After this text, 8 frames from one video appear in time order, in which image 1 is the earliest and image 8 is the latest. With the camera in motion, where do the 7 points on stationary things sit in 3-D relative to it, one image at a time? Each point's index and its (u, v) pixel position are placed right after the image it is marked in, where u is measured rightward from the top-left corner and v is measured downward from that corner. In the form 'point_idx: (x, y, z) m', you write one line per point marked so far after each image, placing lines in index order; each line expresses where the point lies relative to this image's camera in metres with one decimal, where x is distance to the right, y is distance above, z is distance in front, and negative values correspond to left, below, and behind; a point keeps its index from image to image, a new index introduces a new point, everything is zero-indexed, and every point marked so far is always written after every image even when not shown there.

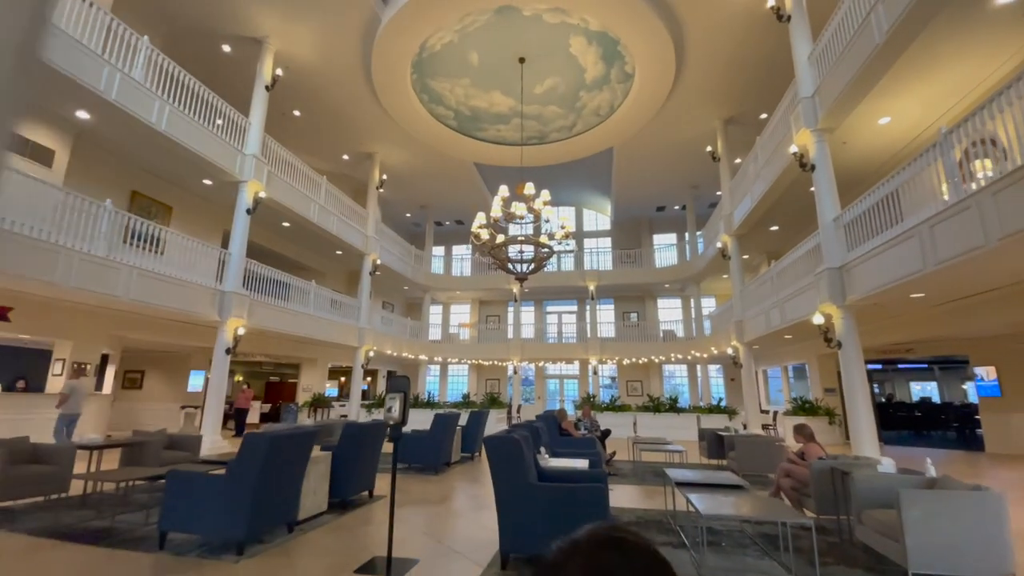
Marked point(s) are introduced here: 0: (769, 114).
0: (+6.3, +4.2, +11.5) m
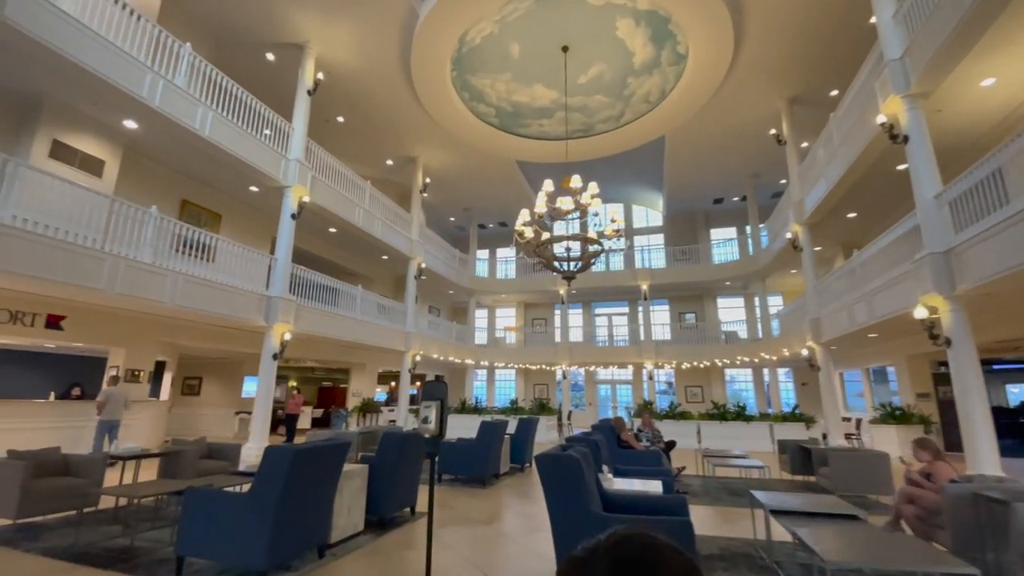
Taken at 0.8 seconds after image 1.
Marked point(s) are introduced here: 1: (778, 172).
0: (+7.2, +4.3, +10.4) m
1: (+7.8, +3.4, +13.9) m
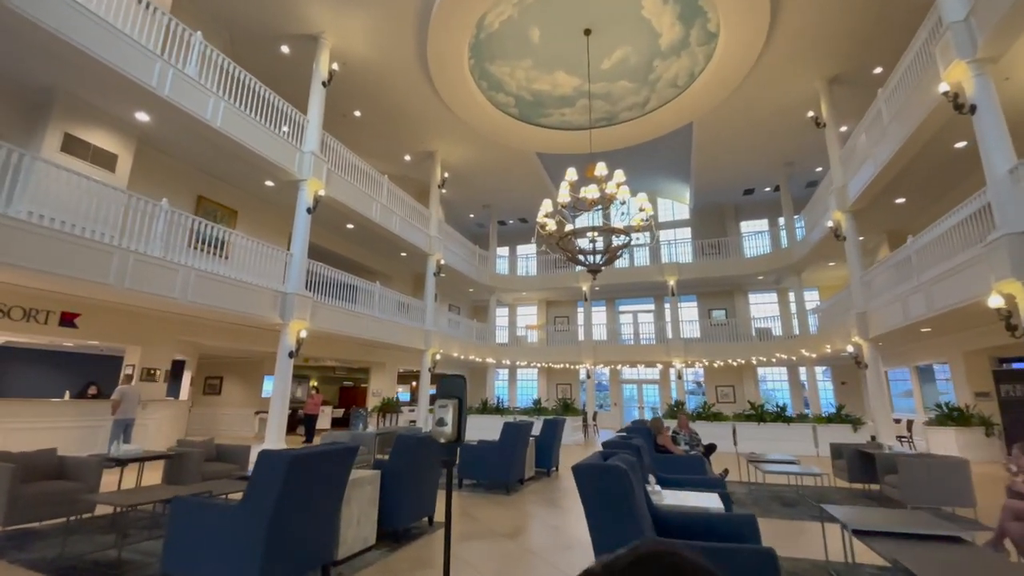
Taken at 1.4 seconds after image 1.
0: (+7.7, +4.5, +9.7) m
1: (+8.4, +3.6, +13.1) m
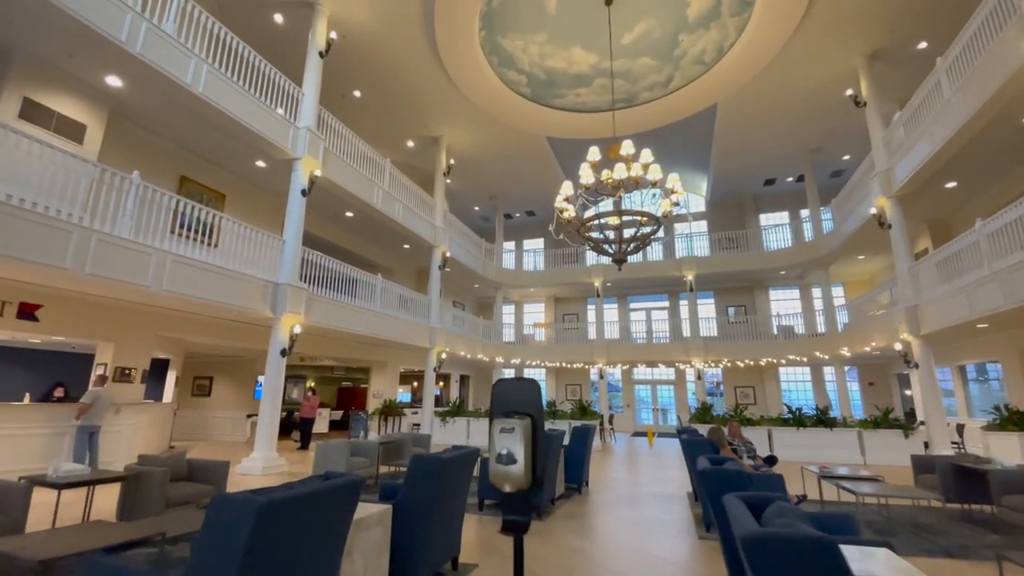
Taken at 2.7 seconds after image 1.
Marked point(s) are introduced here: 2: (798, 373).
0: (+7.9, +4.6, +8.9) m
1: (+8.7, +3.7, +12.4) m
2: (+8.9, -2.6, +14.6) m
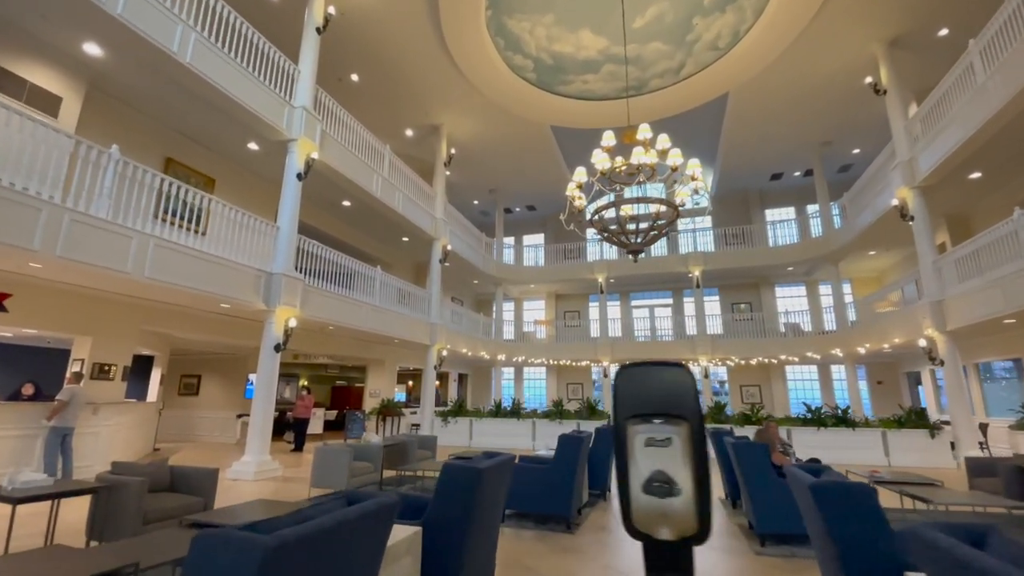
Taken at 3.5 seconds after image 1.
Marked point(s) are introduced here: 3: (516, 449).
0: (+8.1, +4.7, +8.6) m
1: (+8.8, +3.8, +12.1) m
2: (+8.9, -2.5, +14.3) m
3: (+0.1, -3.4, +10.0) m
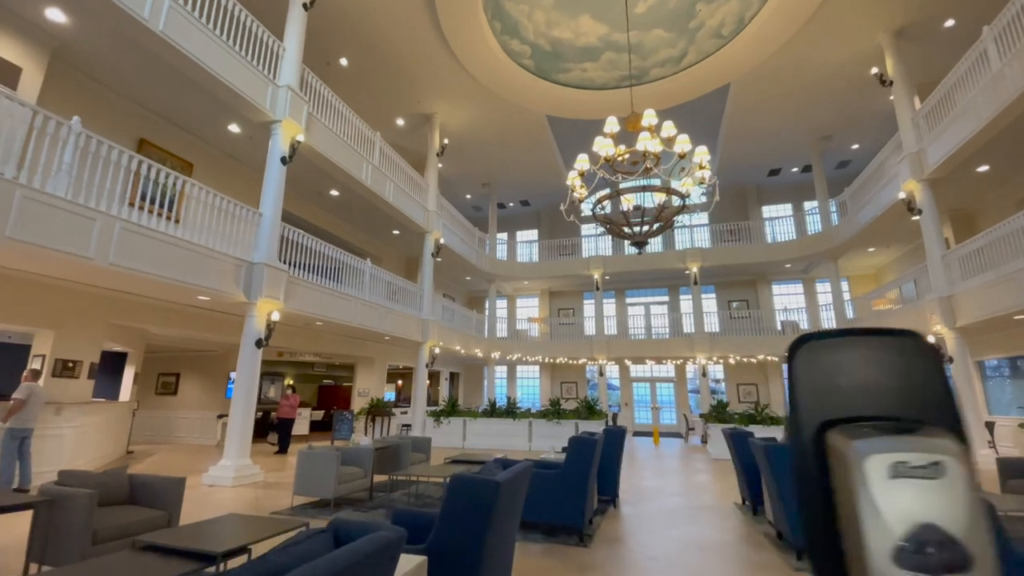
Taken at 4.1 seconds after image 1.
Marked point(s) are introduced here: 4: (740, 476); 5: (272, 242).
0: (+8.0, +4.8, +8.4) m
1: (+8.6, +3.9, +11.9) m
2: (+8.7, -2.5, +14.1) m
3: (0.0, -3.3, +9.6) m
4: (+2.2, -1.8, +4.5) m
5: (-3.2, +0.6, +6.4) m
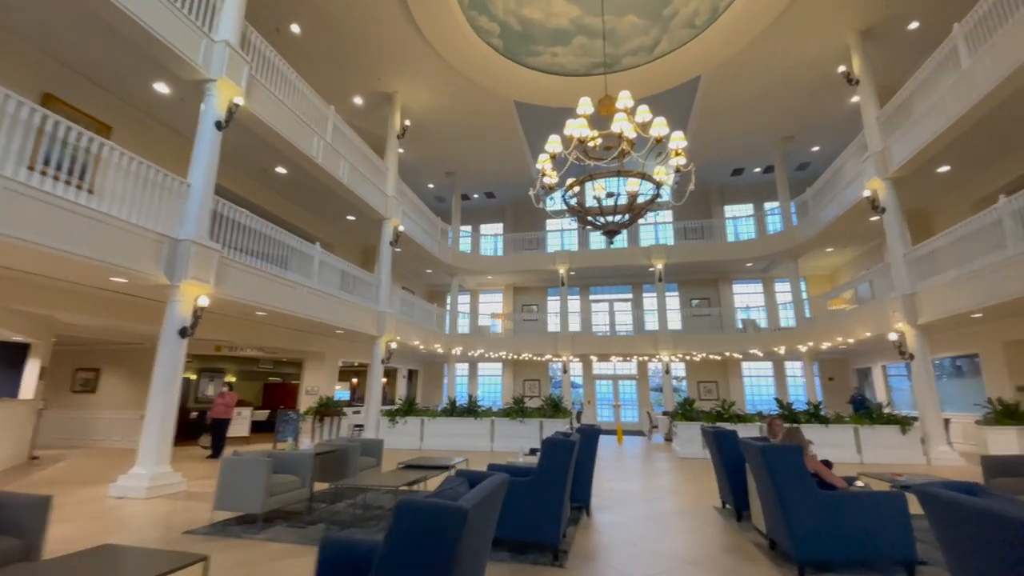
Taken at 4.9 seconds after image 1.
0: (+7.5, +4.8, +8.5) m
1: (+7.8, +3.9, +12.0) m
2: (+7.5, -2.4, +14.3) m
3: (-0.8, -3.2, +9.1) m
4: (+1.9, -1.7, +4.2) m
5: (-3.7, +0.8, +5.6) m
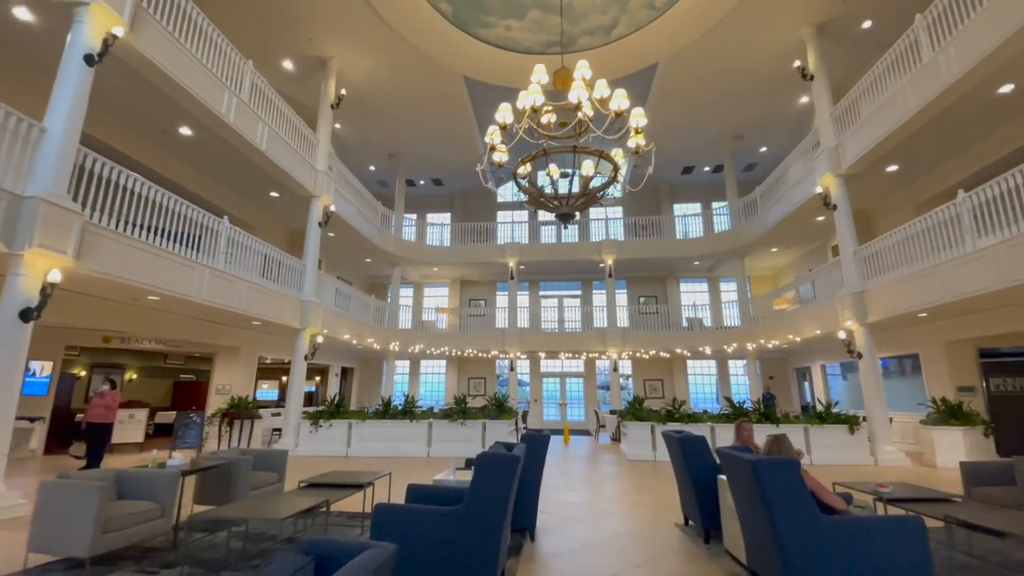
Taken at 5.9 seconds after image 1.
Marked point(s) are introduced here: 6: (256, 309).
0: (+6.6, +4.8, +8.5) m
1: (+6.5, +3.9, +12.1) m
2: (+5.9, -2.4, +14.3) m
3: (-1.8, -3.0, +8.3) m
4: (+1.4, -1.6, +3.6) m
5: (-4.2, +1.1, +4.5) m
6: (-3.9, -0.3, +7.2) m
